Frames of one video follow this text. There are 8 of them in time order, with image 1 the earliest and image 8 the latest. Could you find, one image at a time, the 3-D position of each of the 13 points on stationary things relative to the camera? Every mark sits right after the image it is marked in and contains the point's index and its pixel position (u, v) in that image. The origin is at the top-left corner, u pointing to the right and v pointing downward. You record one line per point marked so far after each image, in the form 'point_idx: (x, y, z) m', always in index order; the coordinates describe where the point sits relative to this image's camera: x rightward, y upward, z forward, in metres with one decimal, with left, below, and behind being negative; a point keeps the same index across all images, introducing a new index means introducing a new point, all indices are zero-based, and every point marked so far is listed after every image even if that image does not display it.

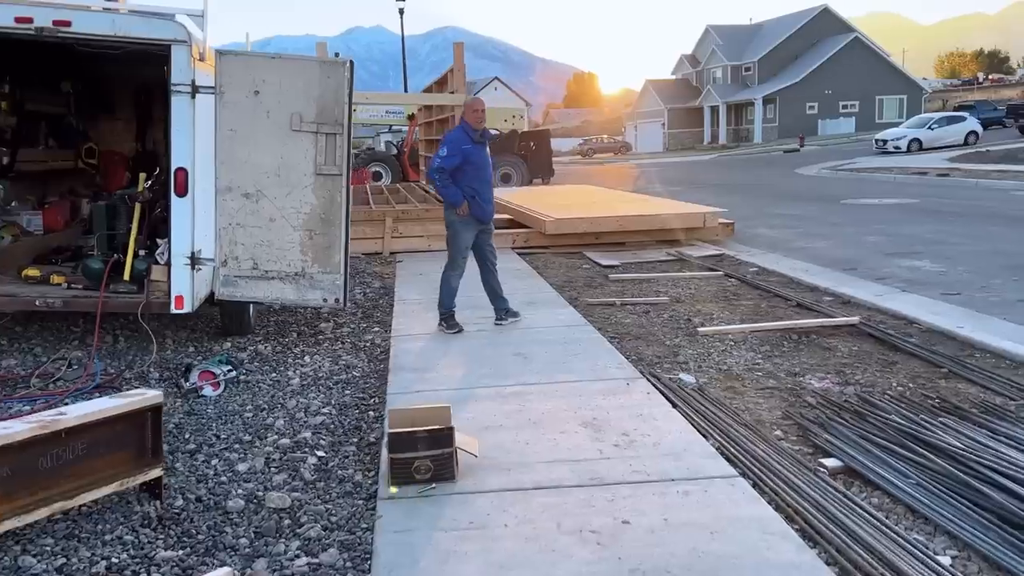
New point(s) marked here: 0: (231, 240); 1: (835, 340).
0: (-1.7, +0.3, +5.2) m
1: (+2.2, -0.4, +6.1) m
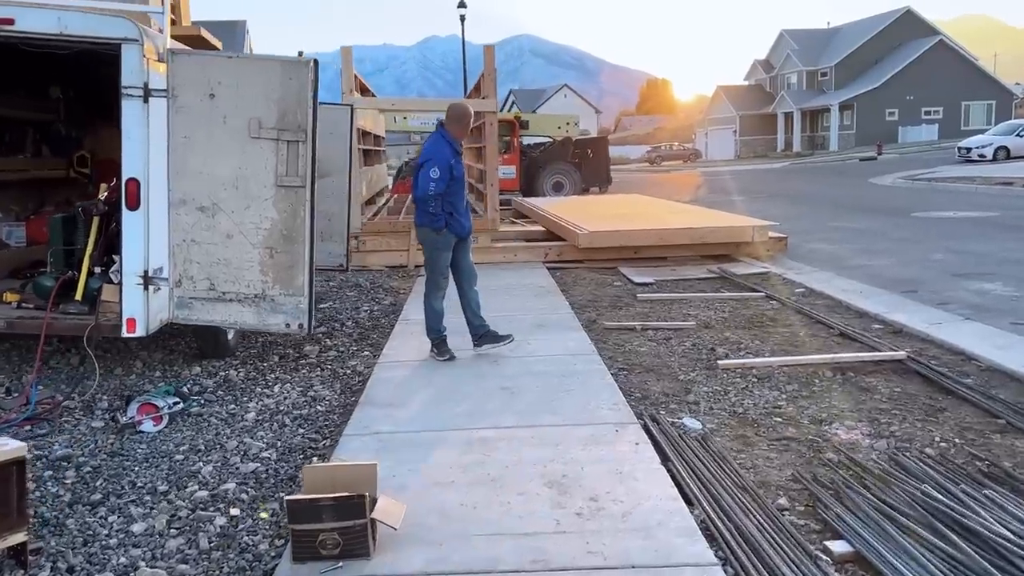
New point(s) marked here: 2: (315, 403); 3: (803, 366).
0: (-1.8, +0.2, +4.8) m
1: (+2.2, -0.5, +5.3) m
2: (-1.1, -0.6, +4.9) m
3: (+1.8, -0.5, +5.6) m
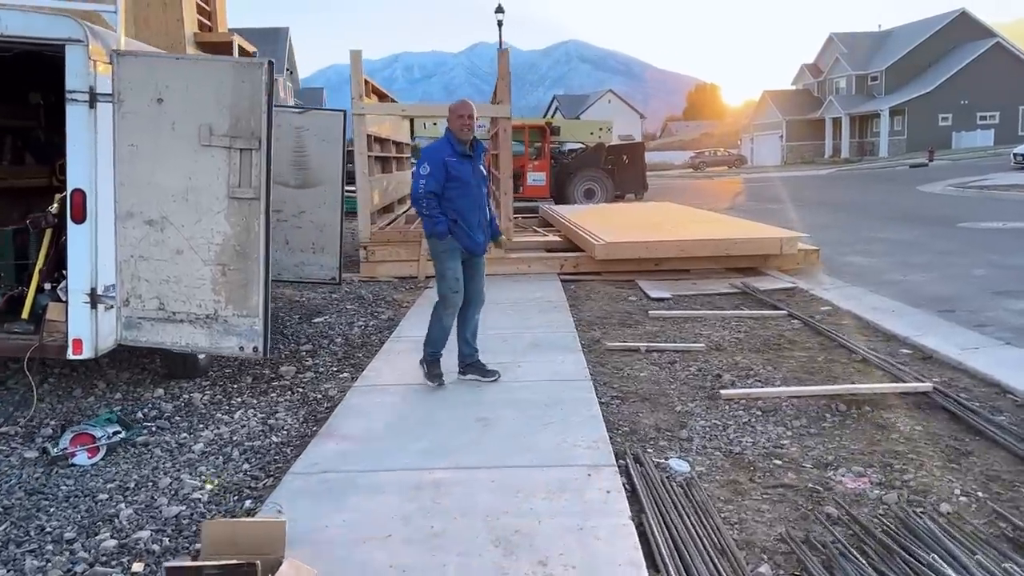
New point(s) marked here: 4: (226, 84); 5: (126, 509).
0: (-1.9, +0.1, +4.4) m
1: (+2.1, -0.7, +4.7) m
2: (-1.2, -0.8, +4.6) m
3: (+1.7, -0.6, +5.0) m
4: (-1.4, +1.0, +4.3) m
5: (-1.5, -0.9, +3.5) m
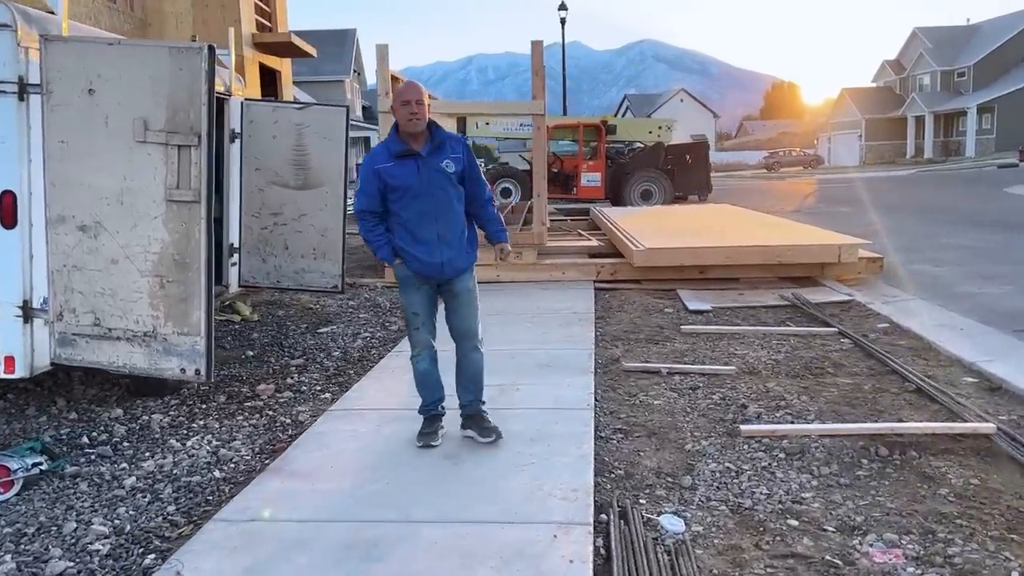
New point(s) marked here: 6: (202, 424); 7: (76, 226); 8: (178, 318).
0: (-2.0, 0.0, +4.0) m
1: (+2.0, -0.8, +4.0) m
2: (-1.4, -0.8, +4.0) m
3: (+1.6, -0.7, +4.3) m
4: (-1.5, +0.9, +3.8) m
5: (-1.7, -1.0, +3.1) m
6: (-1.7, -0.7, +4.7) m
7: (-1.9, +0.3, +3.9) m
8: (-1.5, -0.1, +3.9) m
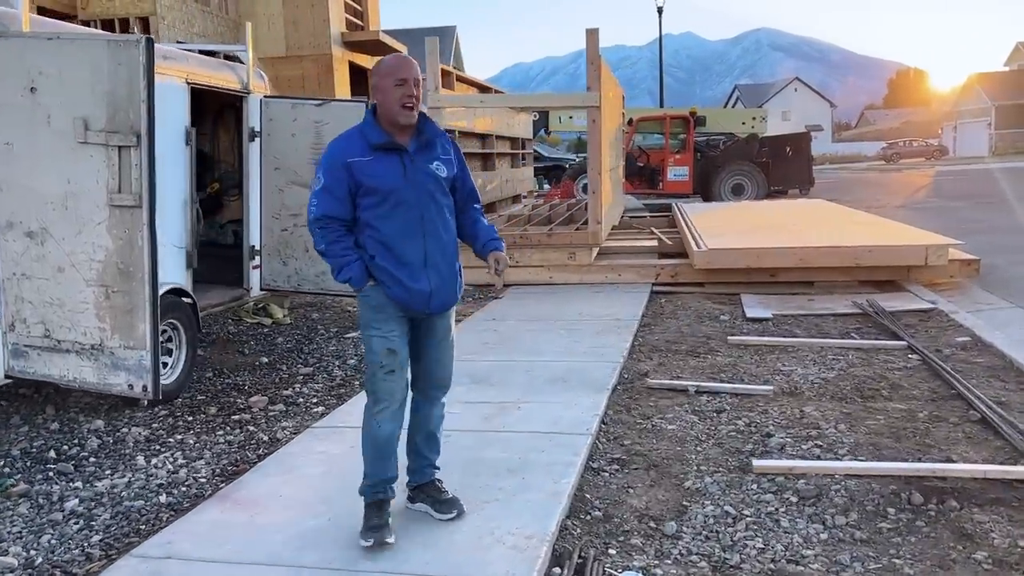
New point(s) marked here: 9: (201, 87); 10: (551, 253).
0: (-2.1, 0.0, +3.8) m
1: (+1.8, -0.9, +3.3) m
2: (-1.5, -0.9, +3.8) m
3: (+1.5, -0.8, +3.6) m
4: (-1.6, +0.9, +3.5) m
5: (-2.0, -1.0, +2.8) m
6: (-1.7, -0.8, +4.5) m
7: (-2.1, +0.2, +3.7) m
8: (-1.6, -0.2, +3.7) m
9: (-2.0, +1.3, +5.7) m
10: (+0.4, +0.4, +9.1) m
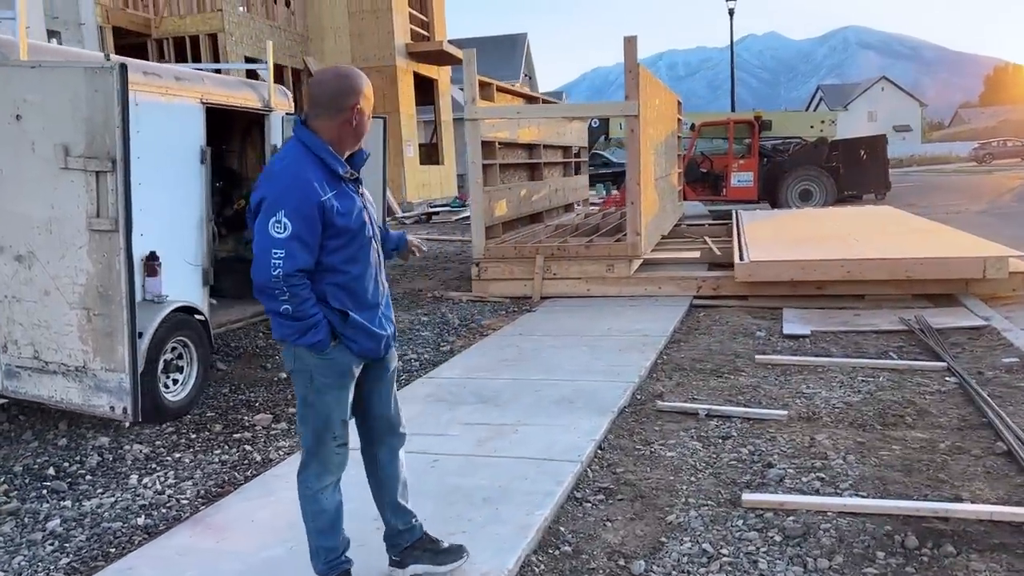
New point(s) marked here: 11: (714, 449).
0: (-2.2, -0.1, +3.9) m
1: (+1.6, -0.9, +3.0) m
2: (-1.6, -1.0, +3.8) m
3: (+1.4, -0.9, +3.4) m
4: (-1.8, +0.8, +3.6) m
5: (-2.2, -1.1, +2.9) m
6: (-1.7, -0.9, +4.5) m
7: (-2.2, +0.1, +3.8) m
8: (-1.7, -0.3, +3.7) m
9: (-1.9, +1.2, +5.8) m
10: (+0.8, +0.2, +9.0) m
11: (+1.0, -0.8, +4.3) m
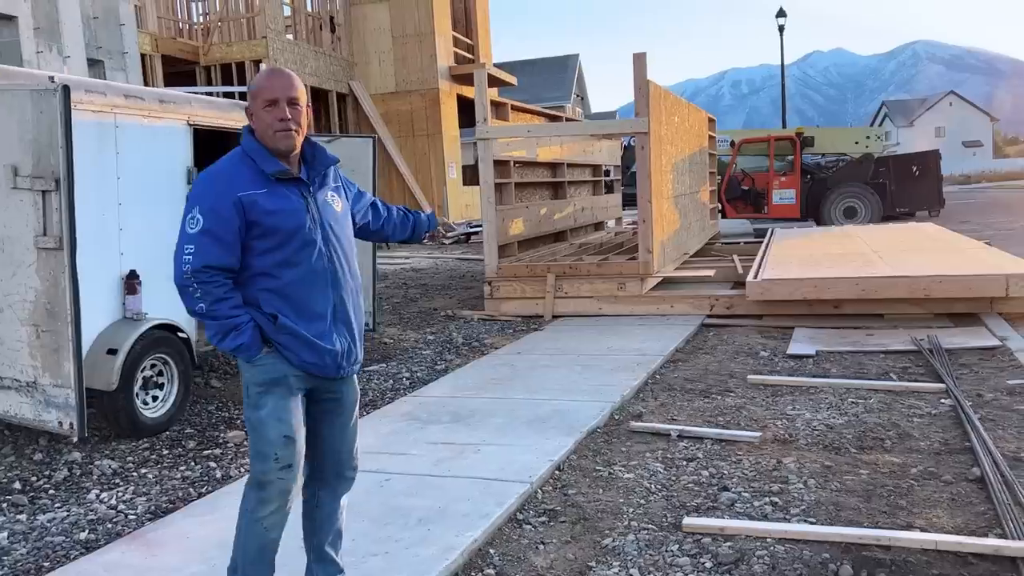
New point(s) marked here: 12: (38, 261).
0: (-2.5, -0.2, +4.0) m
1: (+1.3, -1.0, +2.8) m
2: (-1.8, -1.0, +3.8) m
3: (+1.1, -0.9, +3.2) m
4: (-2.0, +0.7, +3.7) m
5: (-2.5, -1.1, +3.0) m
6: (-1.9, -1.0, +4.6) m
7: (-2.4, +0.1, +3.9) m
8: (-2.0, -0.3, +3.8) m
9: (-2.0, +1.1, +5.9) m
10: (+0.9, 0.0, +8.9) m
11: (+0.8, -0.9, +4.2) m
12: (-2.0, +0.1, +3.7) m
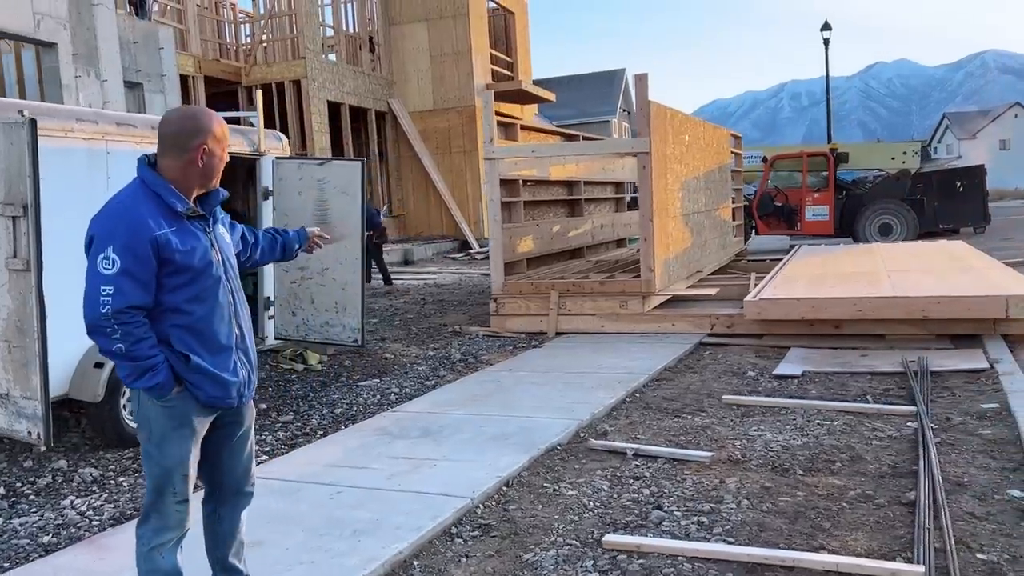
0: (-2.7, -0.3, +4.3) m
1: (+1.0, -1.1, +2.9) m
2: (-2.1, -1.1, +4.1) m
3: (+0.8, -1.0, +3.3) m
4: (-2.3, +0.6, +4.0) m
5: (-2.8, -1.2, +3.3) m
6: (-2.2, -1.1, +4.8) m
7: (-2.7, 0.0, +4.2) m
8: (-2.2, -0.4, +4.1) m
9: (-2.2, +1.0, +6.2) m
10: (+0.9, -0.1, +8.9) m
11: (+0.5, -1.0, +4.3) m
12: (-2.3, 0.0, +4.0) m
